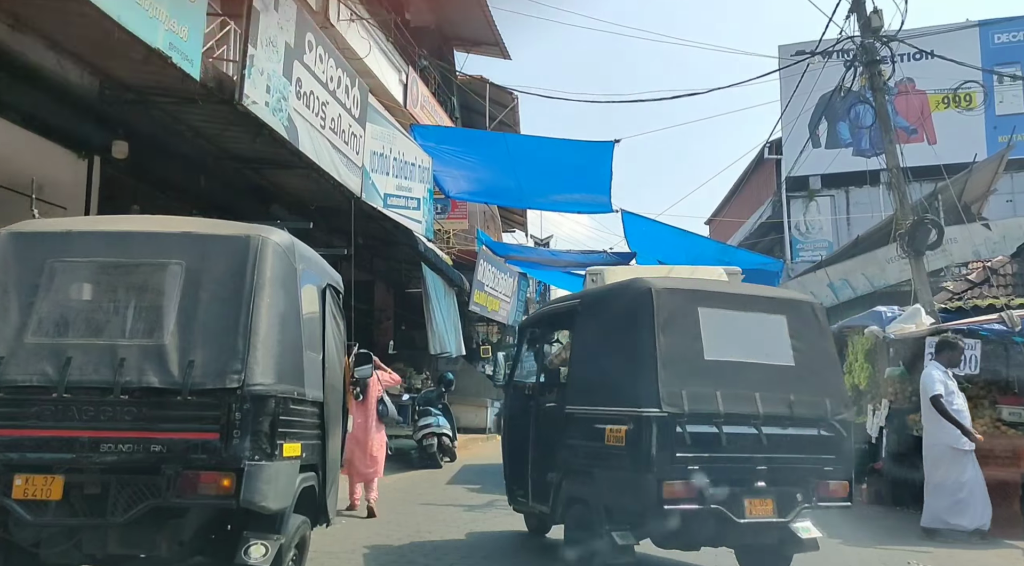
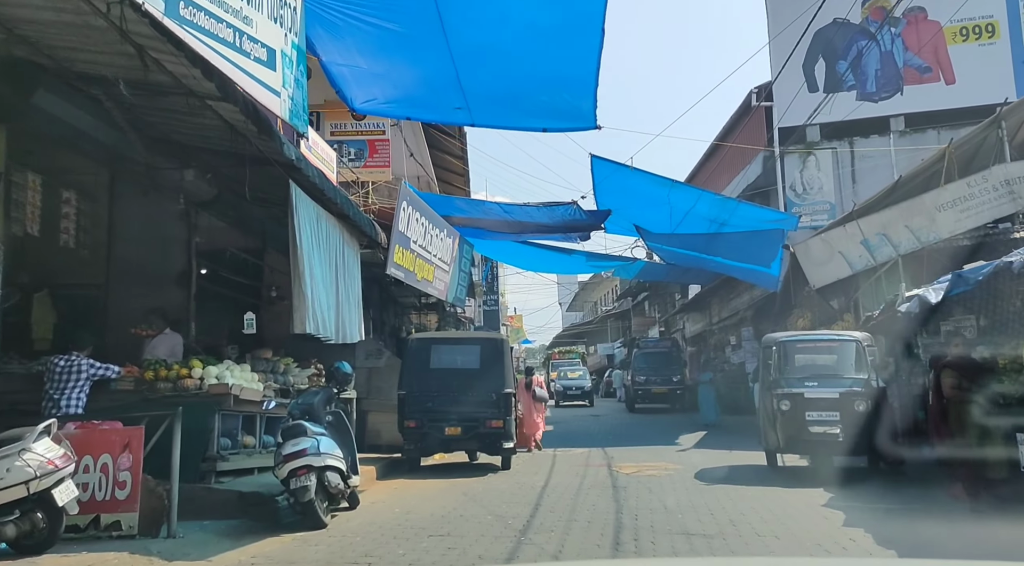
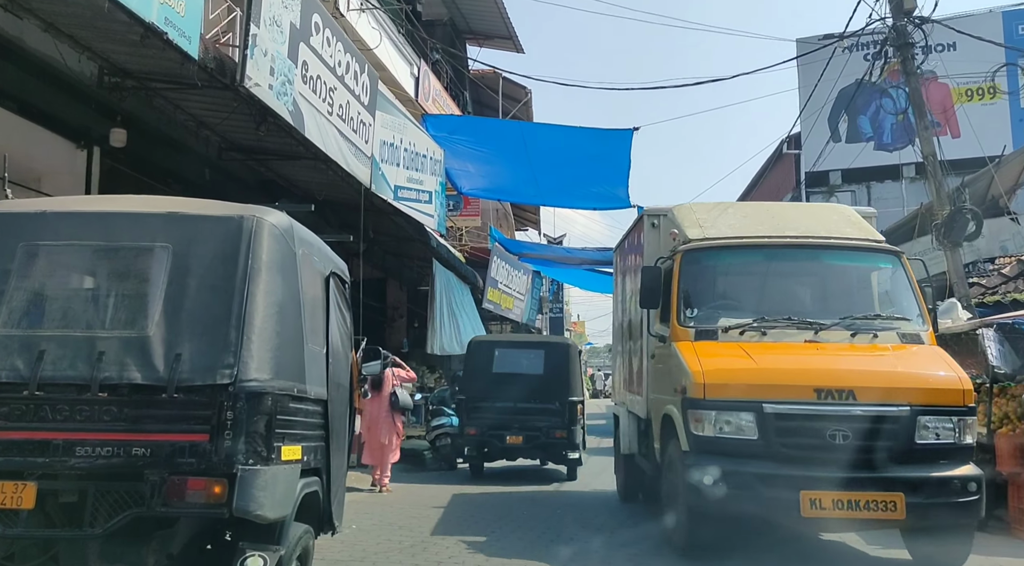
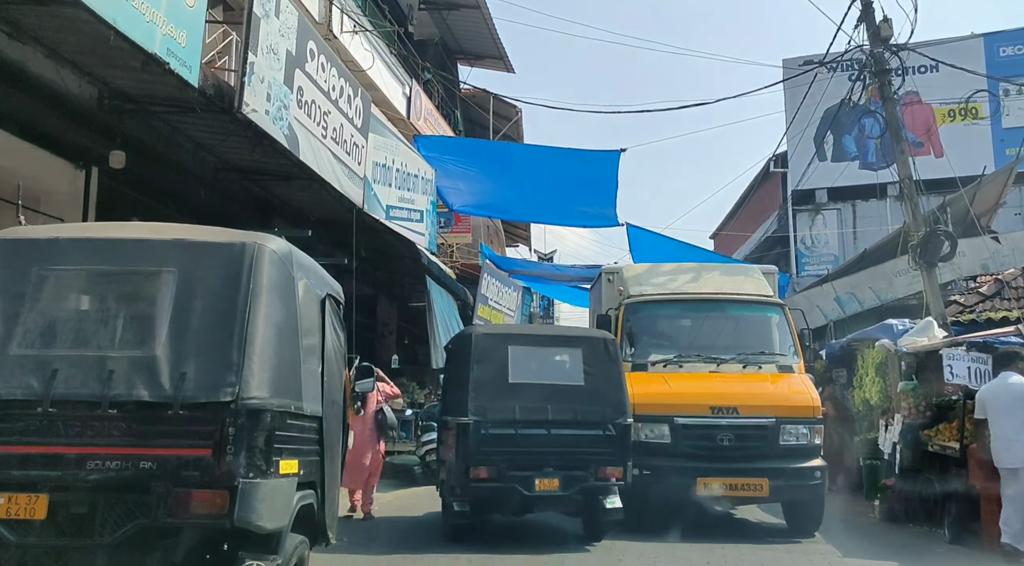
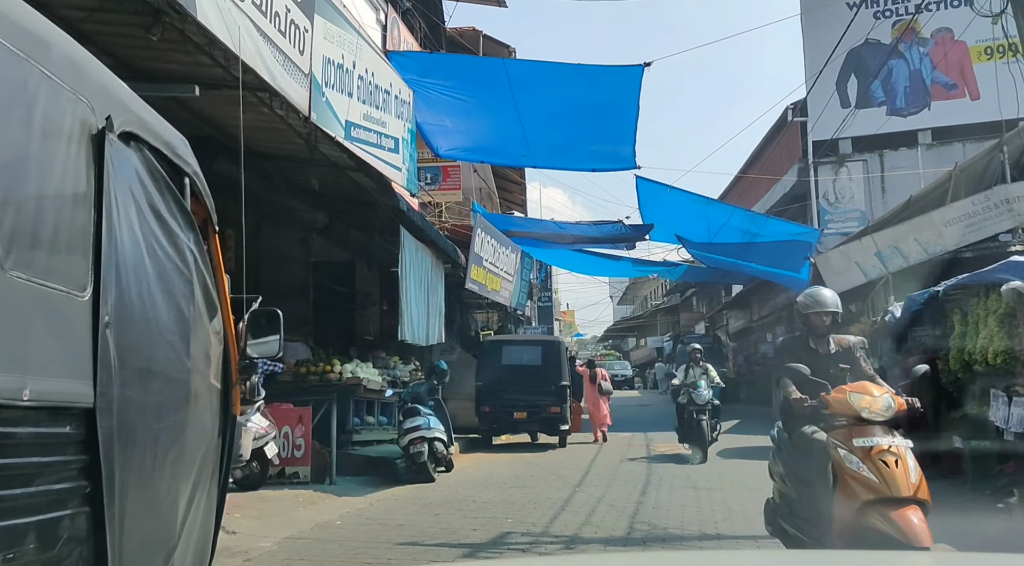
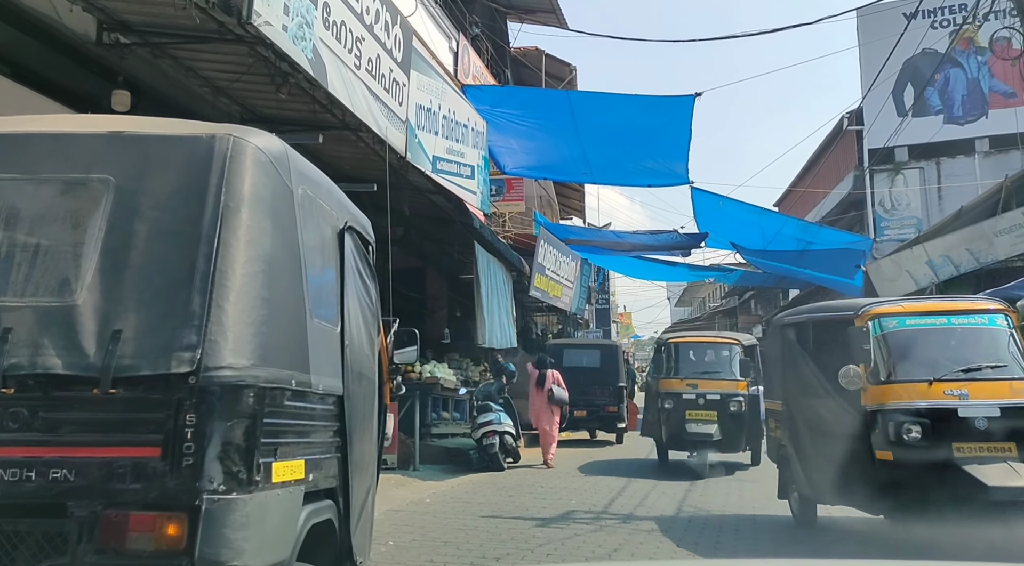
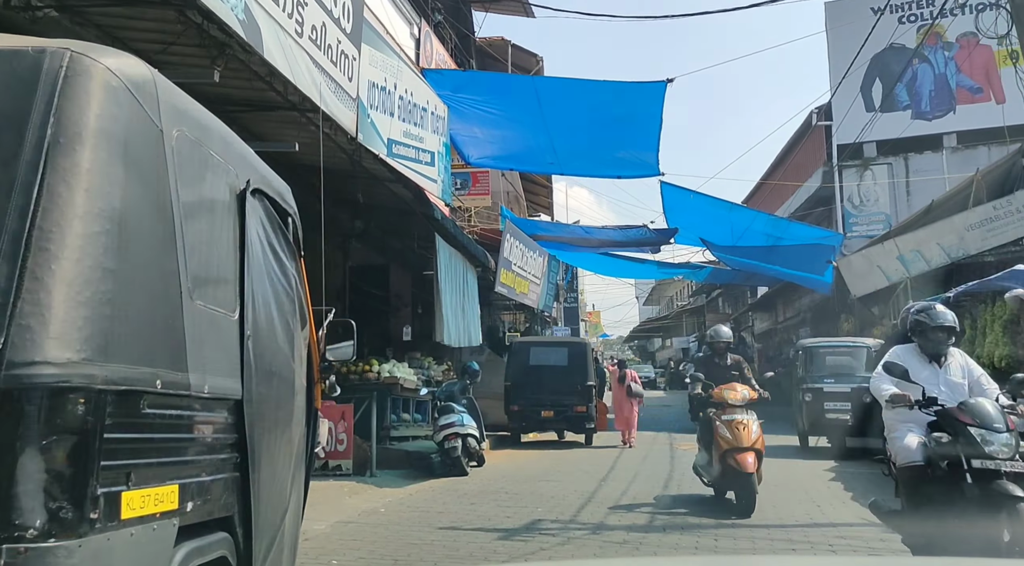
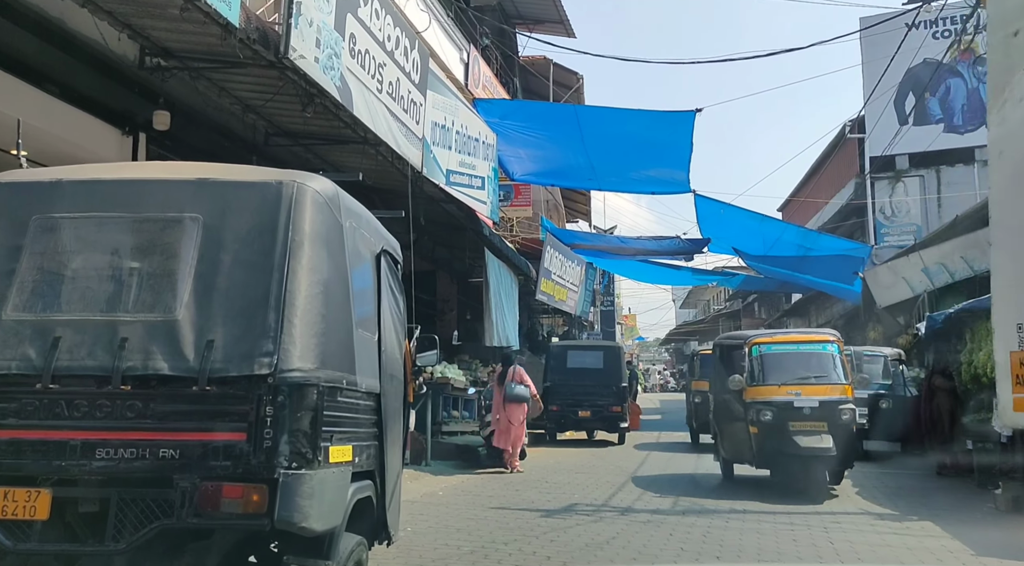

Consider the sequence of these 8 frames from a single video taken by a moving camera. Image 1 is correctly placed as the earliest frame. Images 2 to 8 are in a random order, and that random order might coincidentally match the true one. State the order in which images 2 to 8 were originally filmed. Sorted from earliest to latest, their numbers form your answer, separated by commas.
4, 3, 8, 6, 7, 5, 2
